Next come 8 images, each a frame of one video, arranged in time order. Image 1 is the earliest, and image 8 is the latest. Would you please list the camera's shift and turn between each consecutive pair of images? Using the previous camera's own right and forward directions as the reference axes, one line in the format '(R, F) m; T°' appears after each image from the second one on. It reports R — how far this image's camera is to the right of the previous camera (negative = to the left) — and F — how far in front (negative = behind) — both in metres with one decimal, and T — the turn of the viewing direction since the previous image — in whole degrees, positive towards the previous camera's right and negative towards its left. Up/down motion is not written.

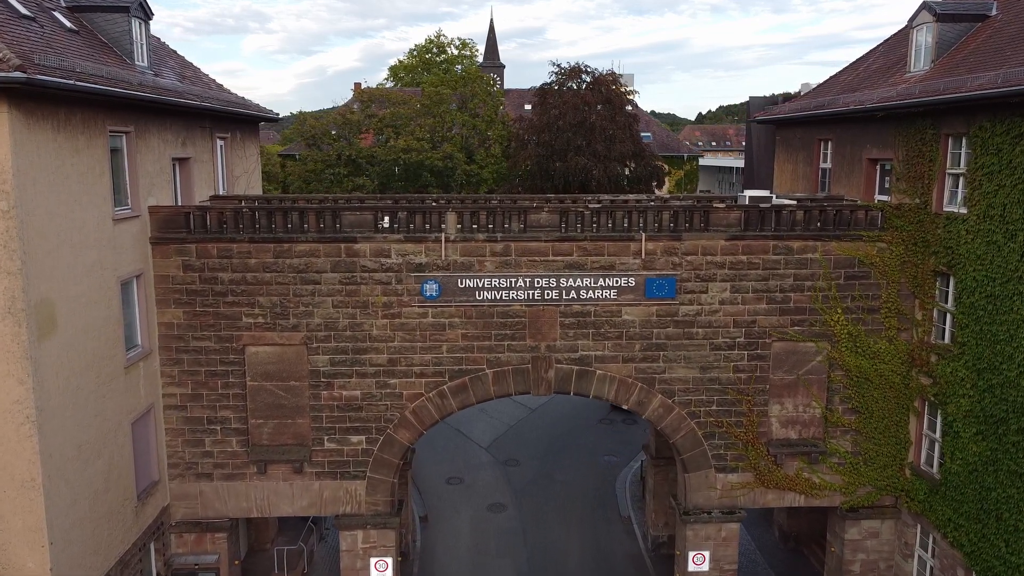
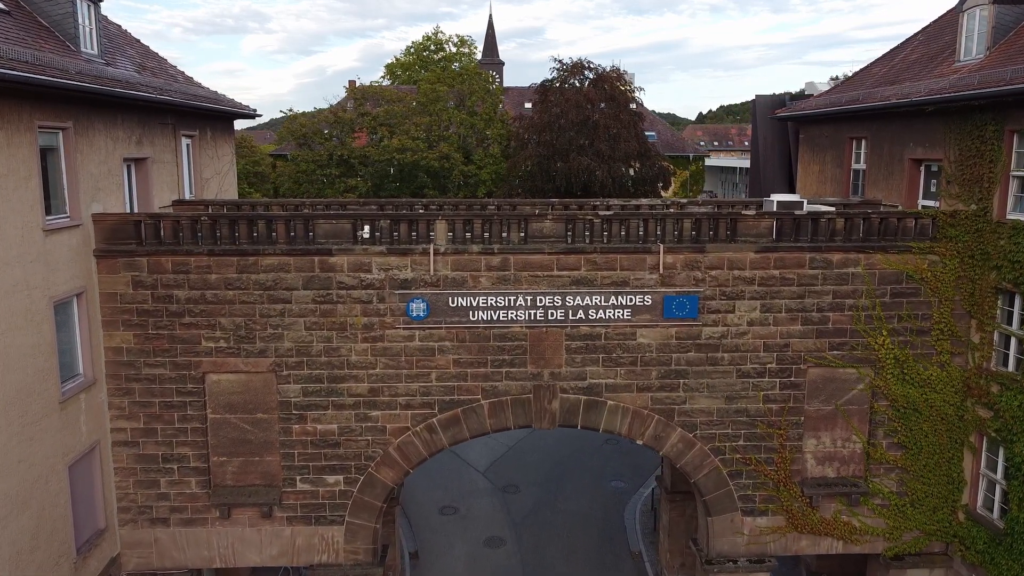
(0.0, +1.6) m; 0°
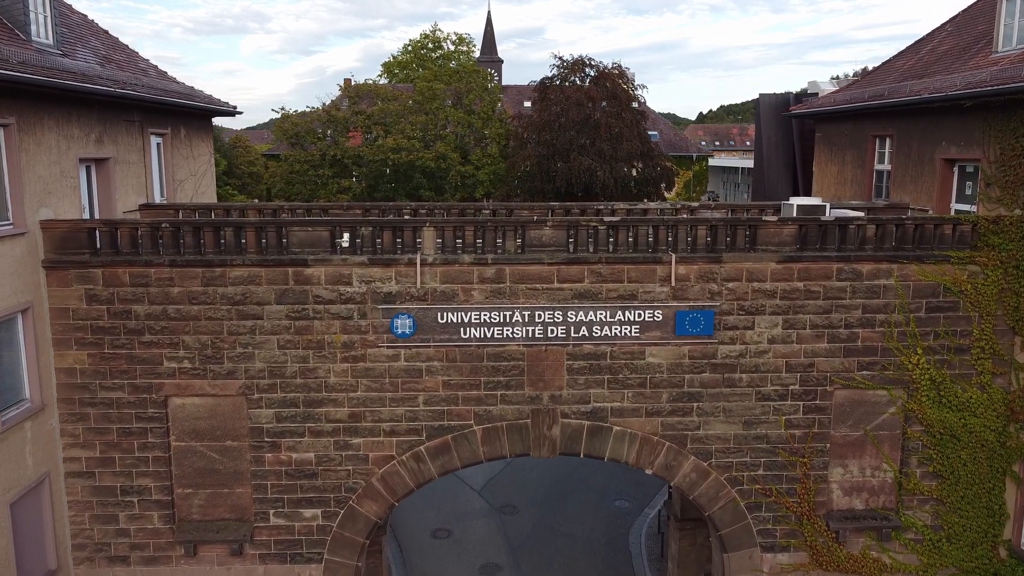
(0.0, +1.0) m; 0°
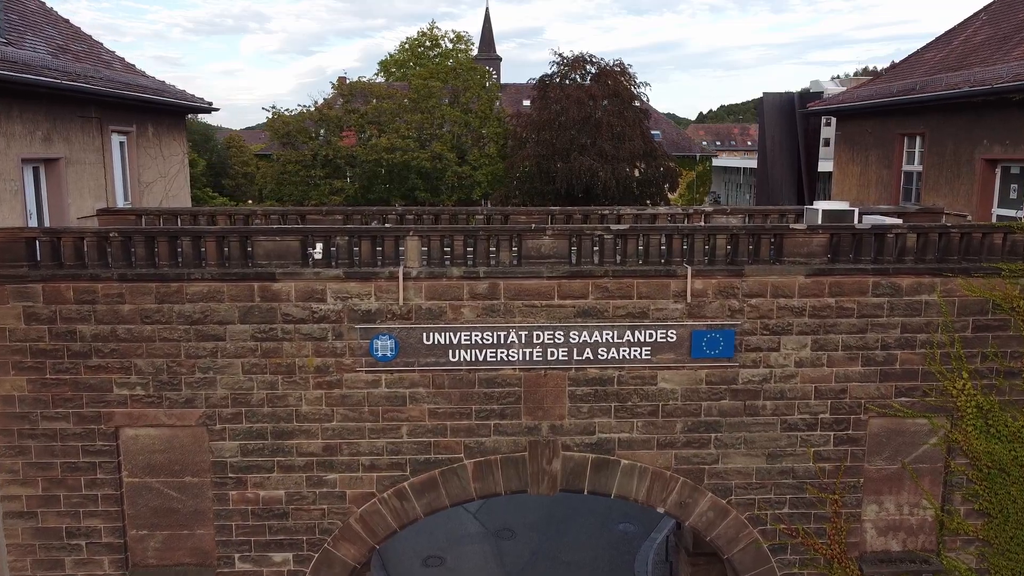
(0.0, +1.1) m; 0°
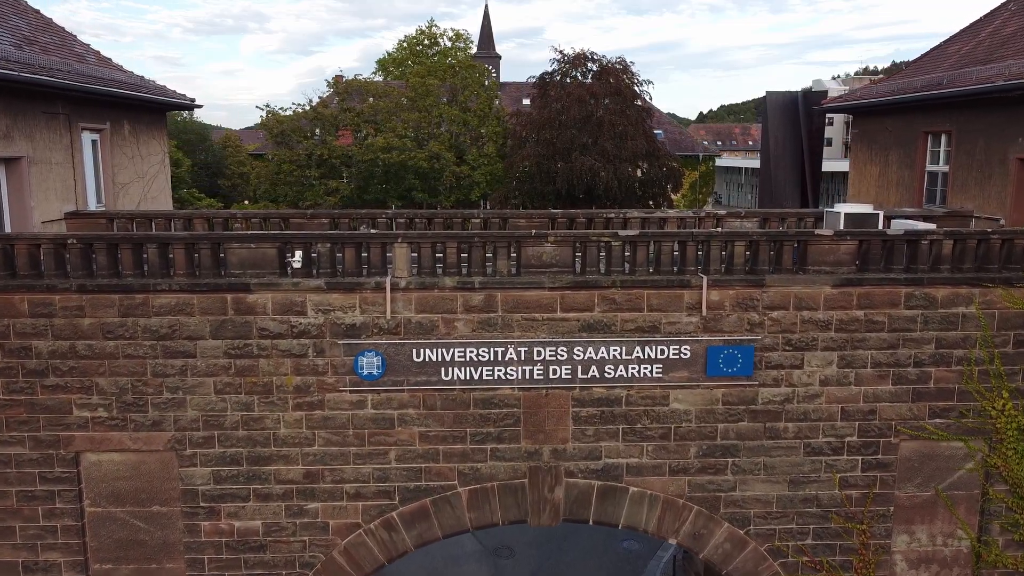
(0.0, +0.8) m; 0°
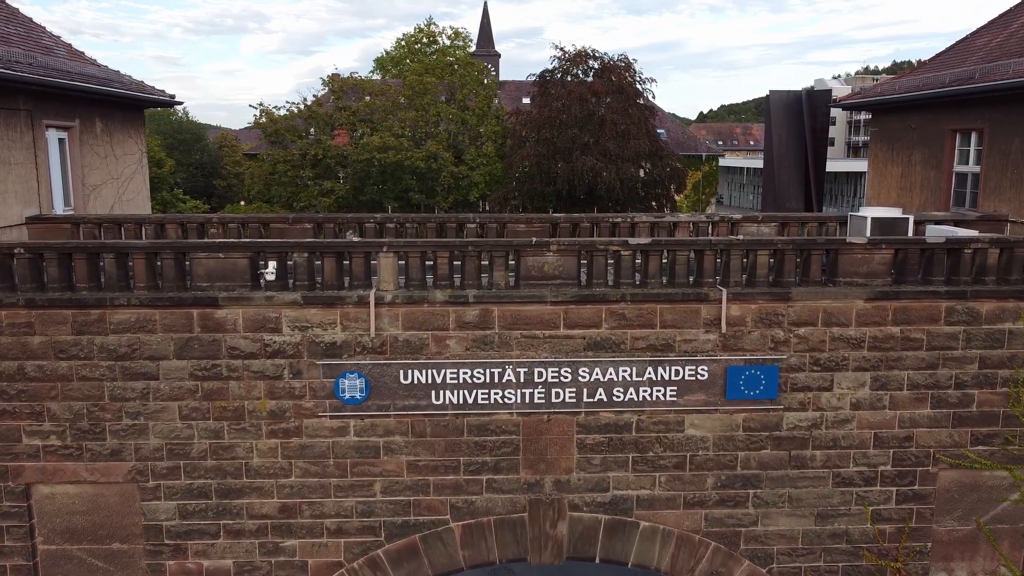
(0.0, +0.8) m; 0°
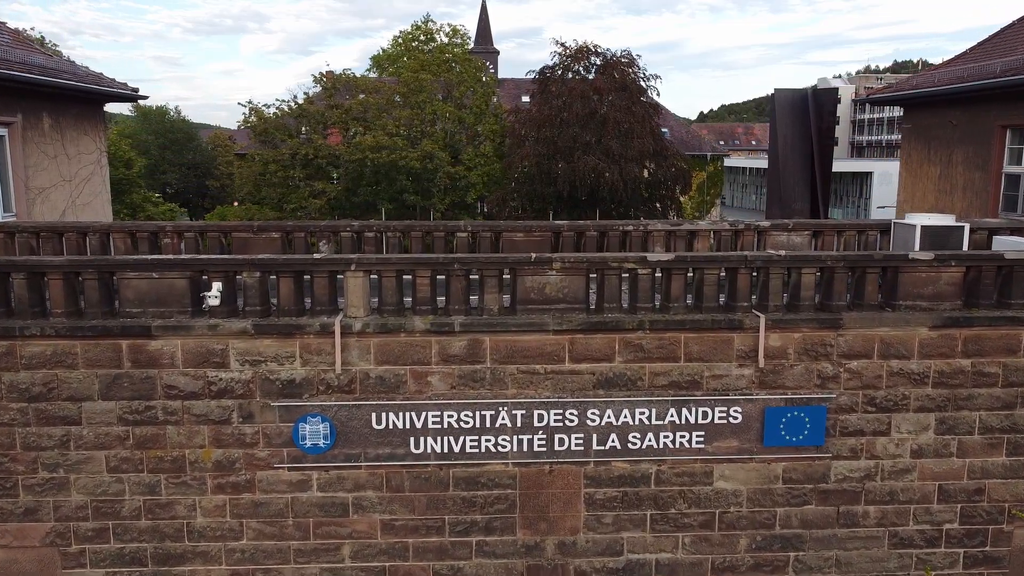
(0.0, +1.2) m; 0°
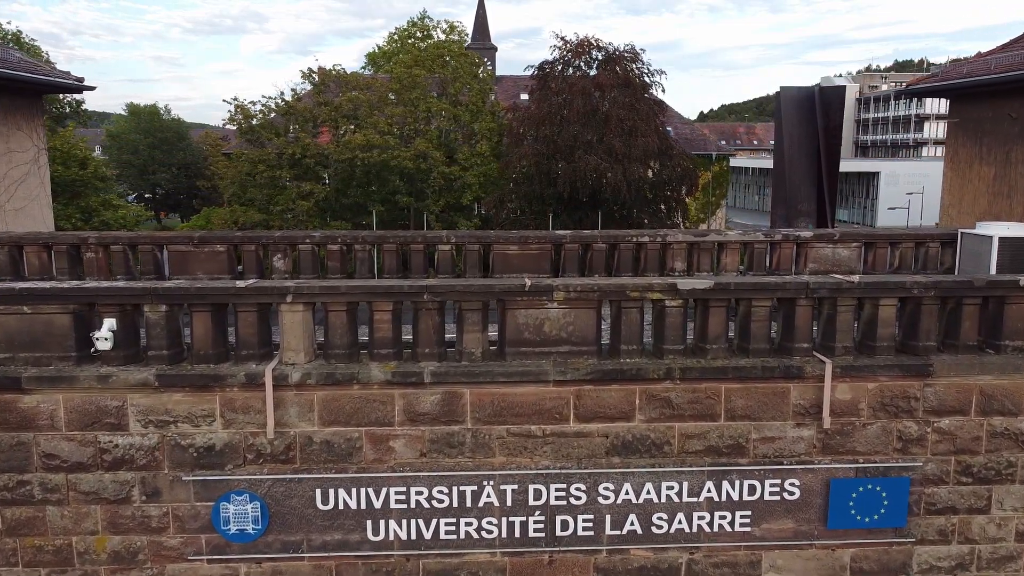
(0.0, +1.4) m; 0°
